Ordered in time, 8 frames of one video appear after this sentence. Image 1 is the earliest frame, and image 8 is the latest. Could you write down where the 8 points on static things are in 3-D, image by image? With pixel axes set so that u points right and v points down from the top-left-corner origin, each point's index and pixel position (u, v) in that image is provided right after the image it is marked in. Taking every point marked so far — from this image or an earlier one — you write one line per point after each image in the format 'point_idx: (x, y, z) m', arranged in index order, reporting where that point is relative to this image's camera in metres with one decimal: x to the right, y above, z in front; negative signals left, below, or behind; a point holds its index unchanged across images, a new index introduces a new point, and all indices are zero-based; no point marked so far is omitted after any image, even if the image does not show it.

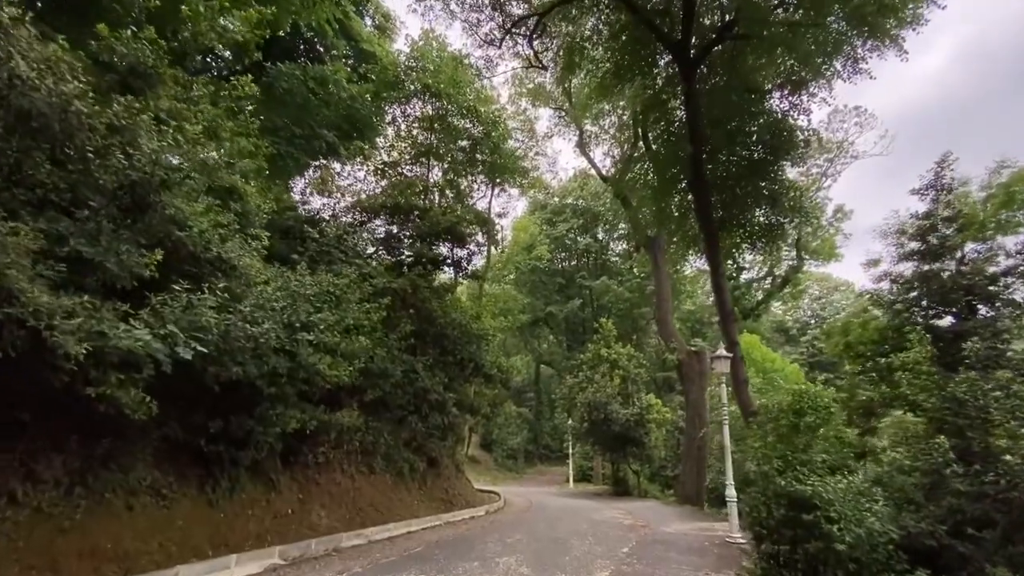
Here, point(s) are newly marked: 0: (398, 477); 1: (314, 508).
0: (-3.2, -5.3, +13.4) m
1: (-4.2, -4.7, +10.2) m
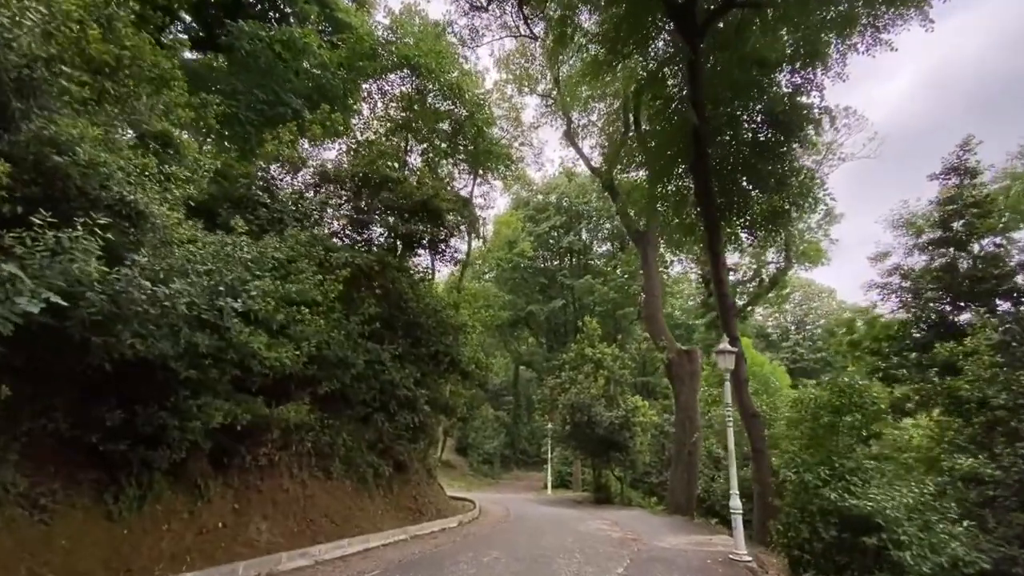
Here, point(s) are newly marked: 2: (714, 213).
0: (-3.8, -4.8, +11.7) m
1: (-4.7, -4.2, +8.6) m
2: (+5.9, +2.1, +13.9) m
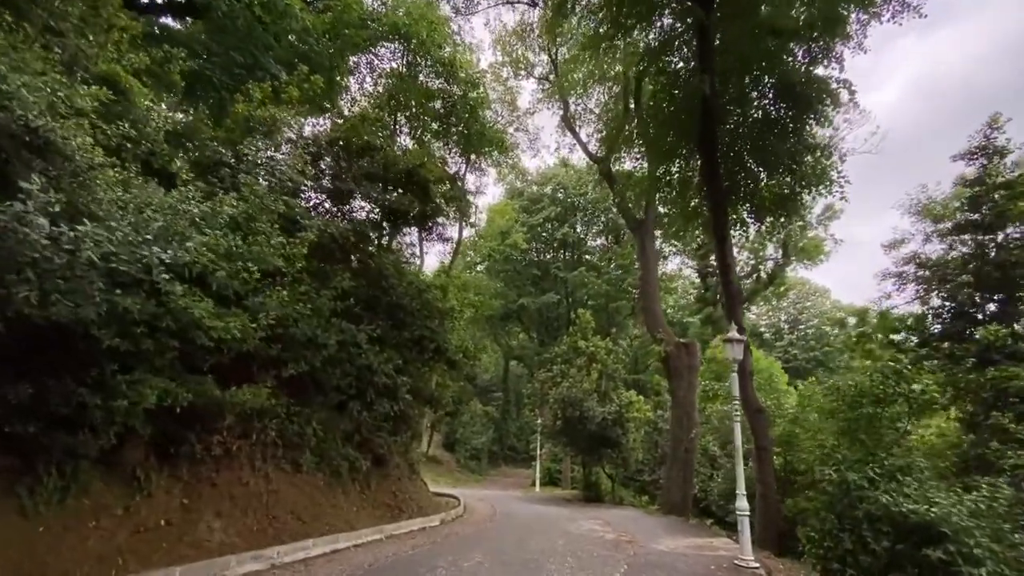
0: (-4.1, -4.3, +10.7) m
1: (-4.9, -3.6, +7.5) m
2: (+5.7, +2.4, +13.1) m
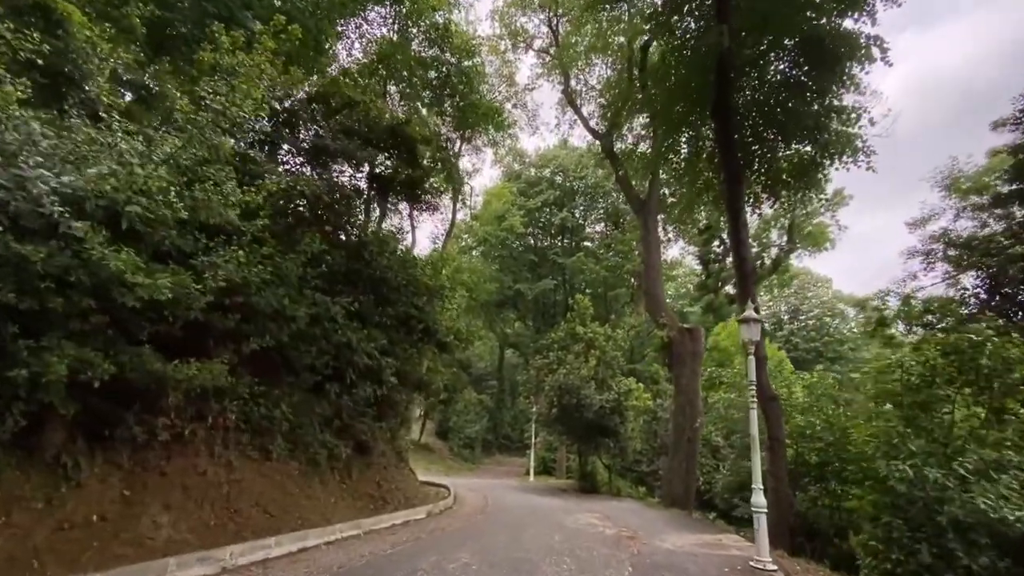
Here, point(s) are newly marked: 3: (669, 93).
0: (-4.2, -3.7, +9.8) m
1: (-5.0, -3.1, +6.6) m
2: (+5.7, +3.0, +12.0) m
3: (+4.3, +5.3, +13.0) m
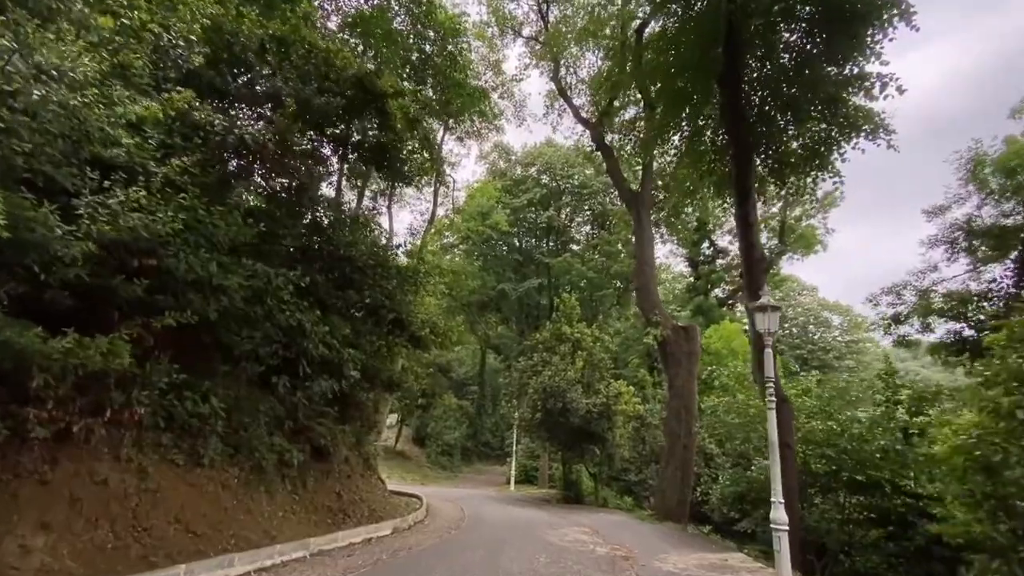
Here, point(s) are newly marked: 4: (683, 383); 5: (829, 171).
0: (-4.6, -3.2, +8.2) m
1: (-5.2, -2.6, +5.0) m
2: (+5.3, +3.2, +10.9) m
3: (+3.9, +5.5, +11.9) m
4: (+5.6, -3.1, +15.5) m
5: (+7.7, +2.8, +11.3) m
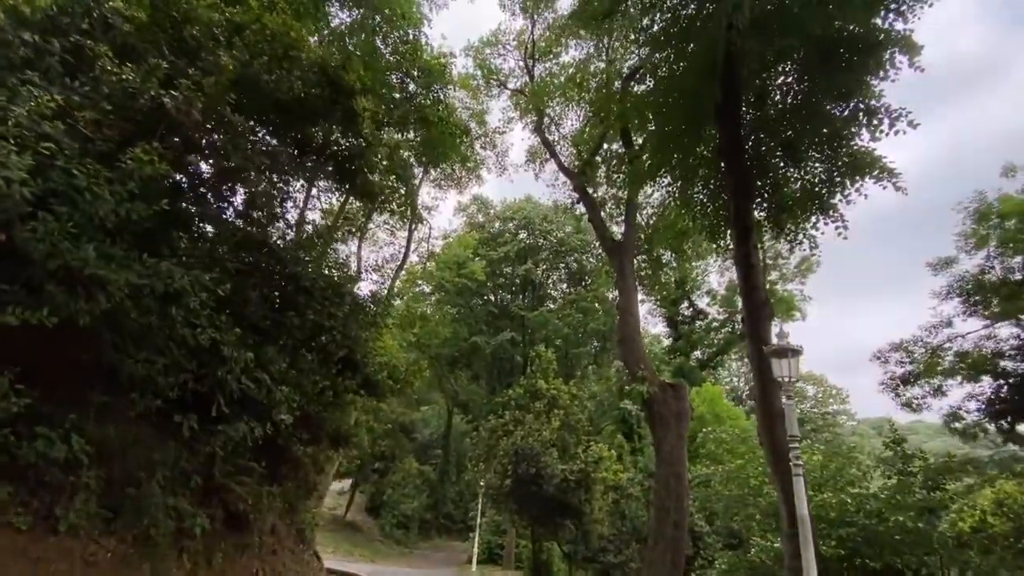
0: (-5.1, -3.4, +6.2) m
1: (-5.5, -2.3, +3.0) m
2: (+4.9, +2.2, +10.2) m
3: (+3.6, +4.4, +11.4) m
4: (+4.7, -4.7, +13.9) m
5: (+7.3, +1.6, +10.7) m
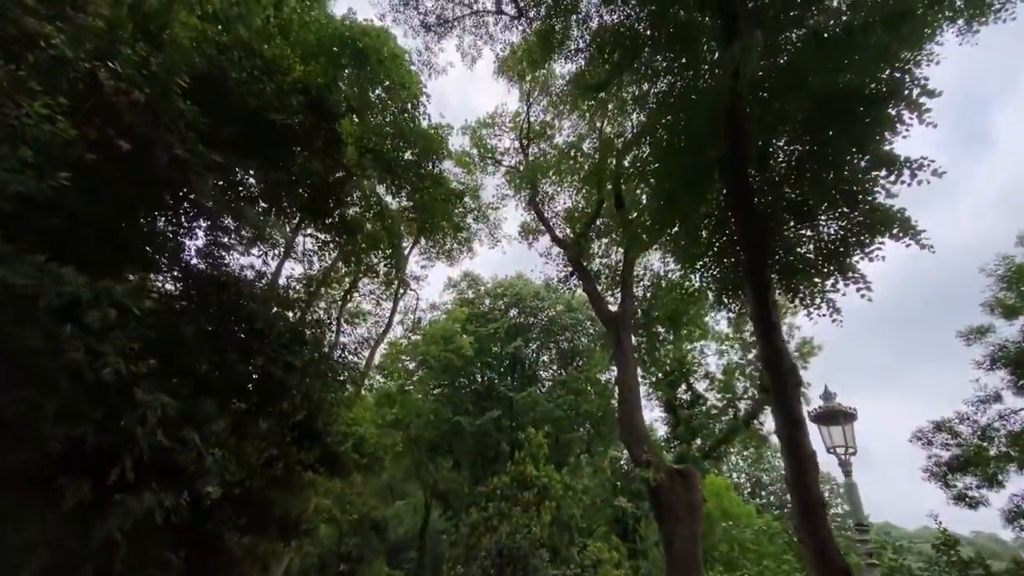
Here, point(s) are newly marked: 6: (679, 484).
0: (-5.2, -3.5, +4.3) m
1: (-5.5, -1.8, +1.4) m
2: (+4.8, +0.9, +9.5) m
3: (+3.5, +3.0, +11.0) m
4: (+4.3, -6.5, +11.9) m
5: (+7.1, +0.2, +9.9) m
6: (+4.4, -5.2, +12.6) m
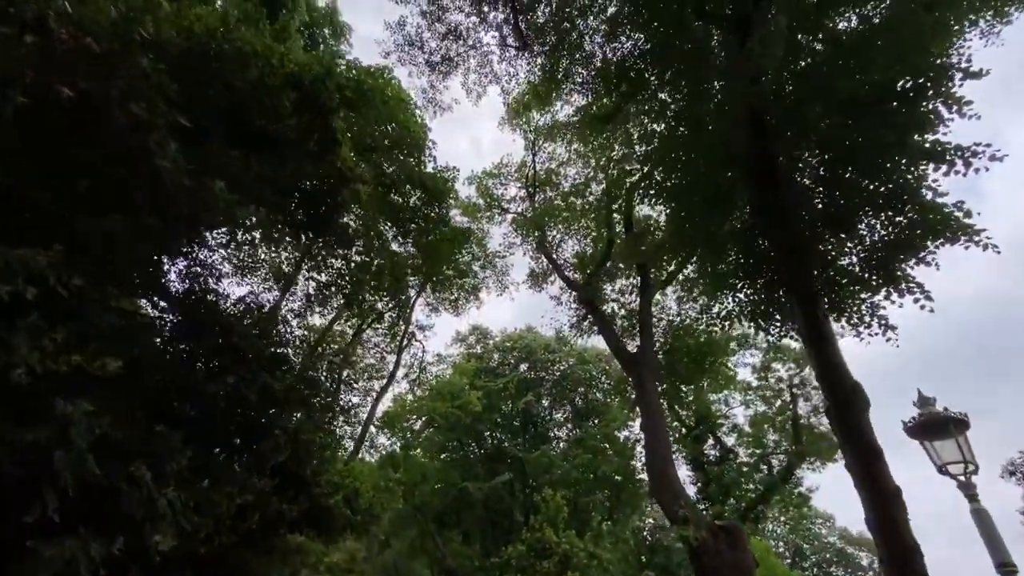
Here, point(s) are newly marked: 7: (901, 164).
0: (-5.0, -3.3, +3.0) m
1: (-5.4, -1.3, +0.4) m
2: (+5.0, +0.6, +8.6) m
3: (+3.7, +2.4, +10.4) m
4: (+4.7, -7.0, +10.0) m
5: (+7.3, 0.0, +8.9) m
6: (+4.9, -5.8, +10.8) m
7: (+7.0, +2.1, +8.9) m
